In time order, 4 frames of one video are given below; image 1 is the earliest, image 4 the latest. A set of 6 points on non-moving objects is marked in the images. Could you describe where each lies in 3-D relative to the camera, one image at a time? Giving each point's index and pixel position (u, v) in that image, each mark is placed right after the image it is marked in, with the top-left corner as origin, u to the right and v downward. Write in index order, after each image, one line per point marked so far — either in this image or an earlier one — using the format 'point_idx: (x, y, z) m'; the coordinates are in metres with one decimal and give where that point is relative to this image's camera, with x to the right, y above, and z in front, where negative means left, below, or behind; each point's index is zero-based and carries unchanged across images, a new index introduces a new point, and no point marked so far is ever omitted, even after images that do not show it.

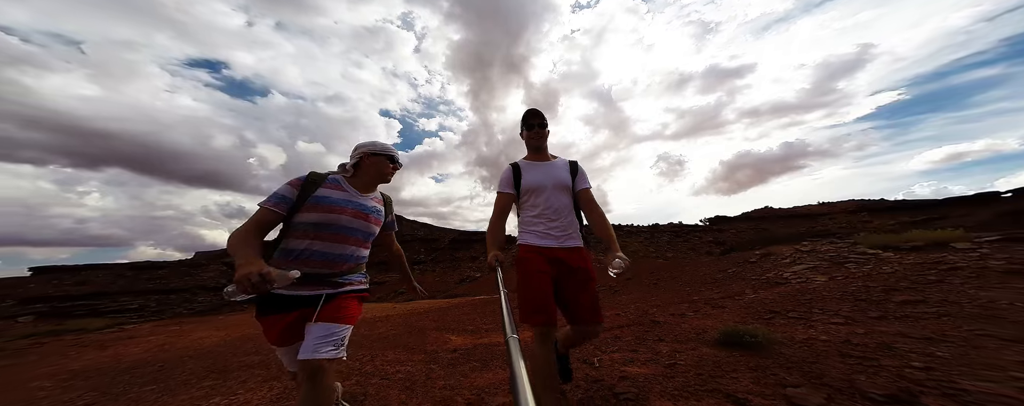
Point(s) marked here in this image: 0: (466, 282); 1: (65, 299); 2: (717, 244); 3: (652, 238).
0: (-2.7, -4.6, +15.0) m
1: (-26.5, -5.5, +15.4) m
2: (+13.7, -2.7, +17.0) m
3: (+10.8, -2.7, +19.6) m
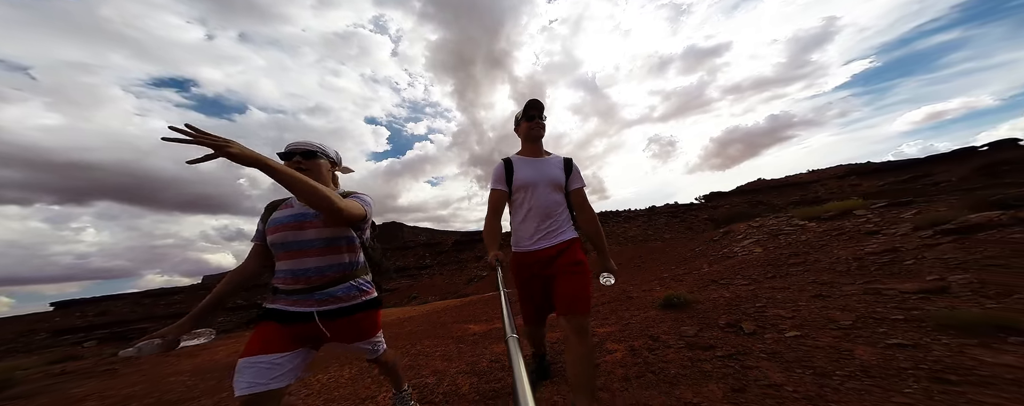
0: (-2.4, -4.9, +16.2) m
1: (-26.1, -8.0, +16.3) m
2: (+13.7, -1.4, +18.2) m
3: (+10.7, -1.6, +20.8) m
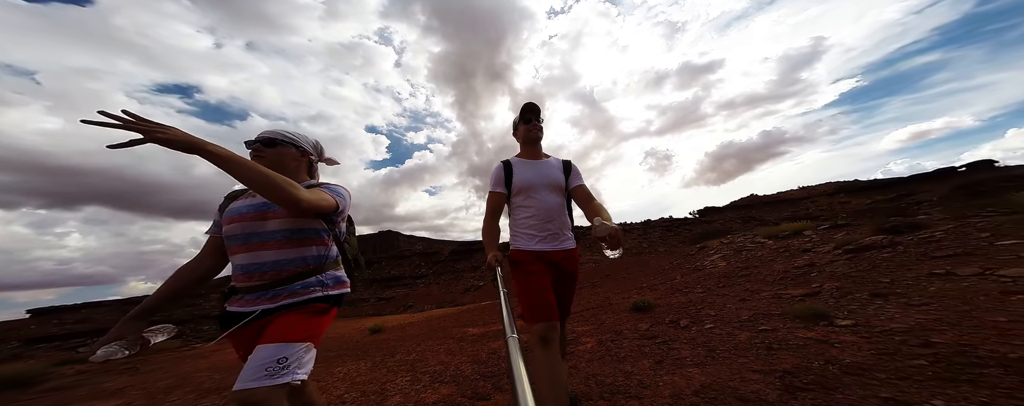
0: (-2.7, -5.7, +16.7) m
1: (-26.4, -8.4, +16.5) m
2: (+13.4, -2.6, +19.0) m
3: (+10.4, -2.8, +21.6) m
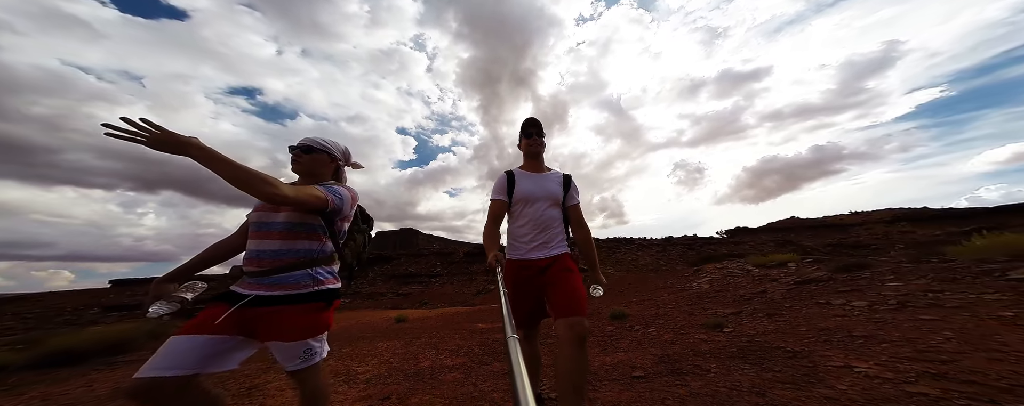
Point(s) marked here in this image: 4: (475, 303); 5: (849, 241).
0: (-1.9, -6.3, +17.9) m
1: (-25.7, -7.6, +19.5) m
2: (+14.5, -4.2, +19.0) m
3: (+11.7, -4.3, +21.8) m
4: (-2.4, -6.3, +16.5) m
5: (+25.3, -2.8, +19.2) m
